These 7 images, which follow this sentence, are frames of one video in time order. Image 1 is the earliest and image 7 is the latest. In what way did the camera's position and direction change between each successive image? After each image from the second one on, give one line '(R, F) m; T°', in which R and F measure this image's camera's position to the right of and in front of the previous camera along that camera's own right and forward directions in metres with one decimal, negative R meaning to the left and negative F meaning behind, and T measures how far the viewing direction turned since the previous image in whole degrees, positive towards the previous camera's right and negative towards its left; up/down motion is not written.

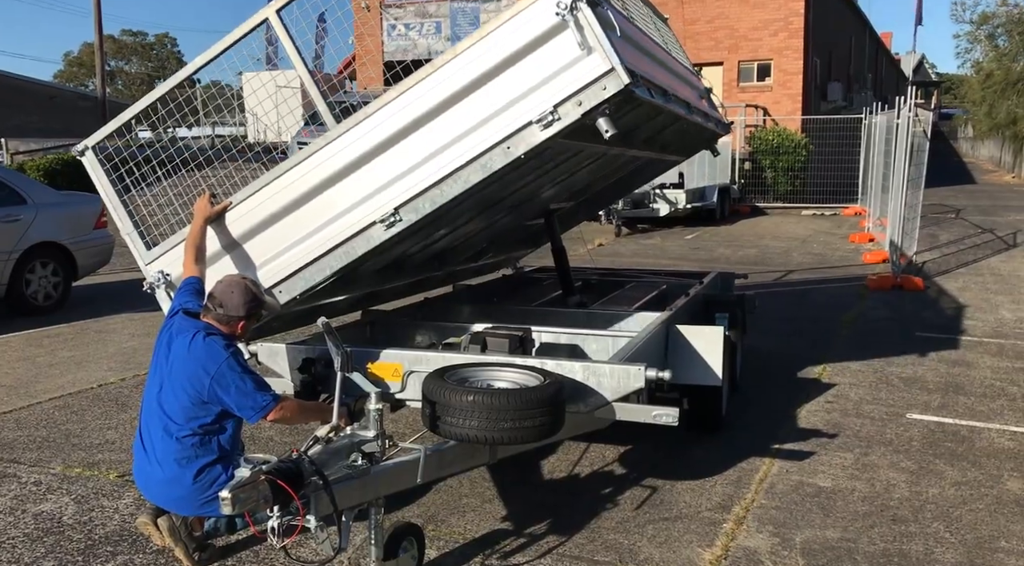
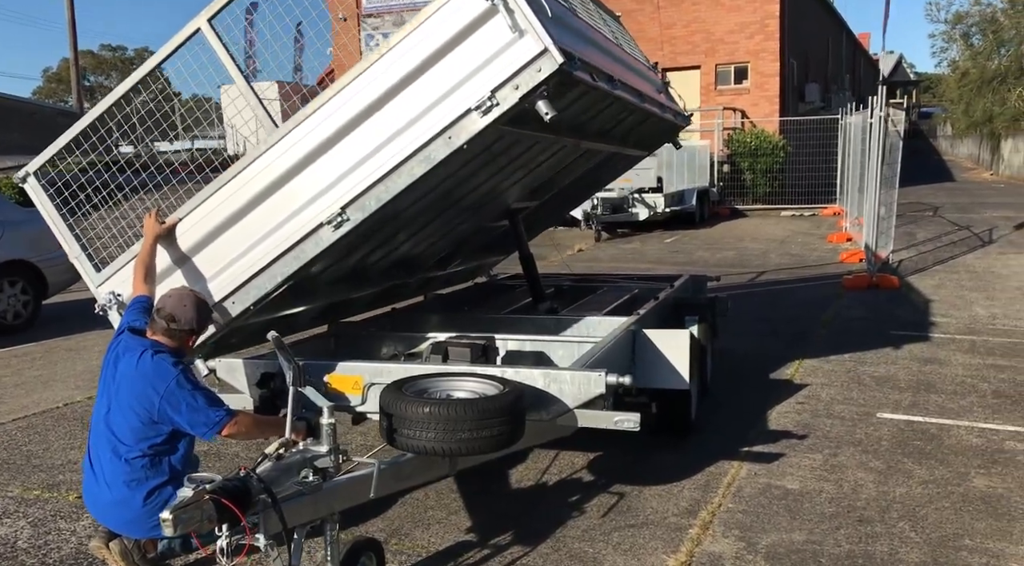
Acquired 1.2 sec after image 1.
(+0.1, 0.0) m; +1°
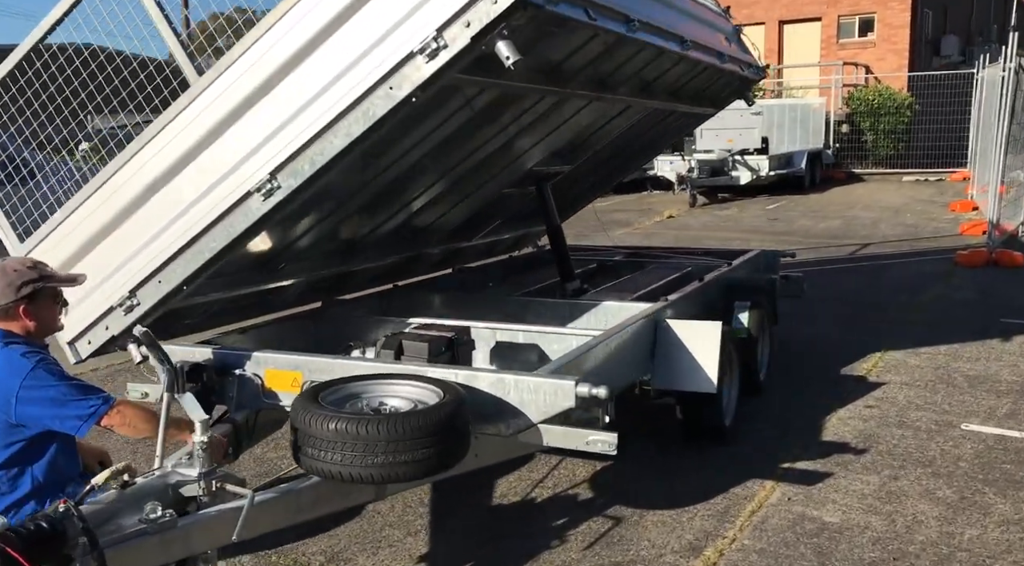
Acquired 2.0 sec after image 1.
(+0.6, +0.9) m; -7°
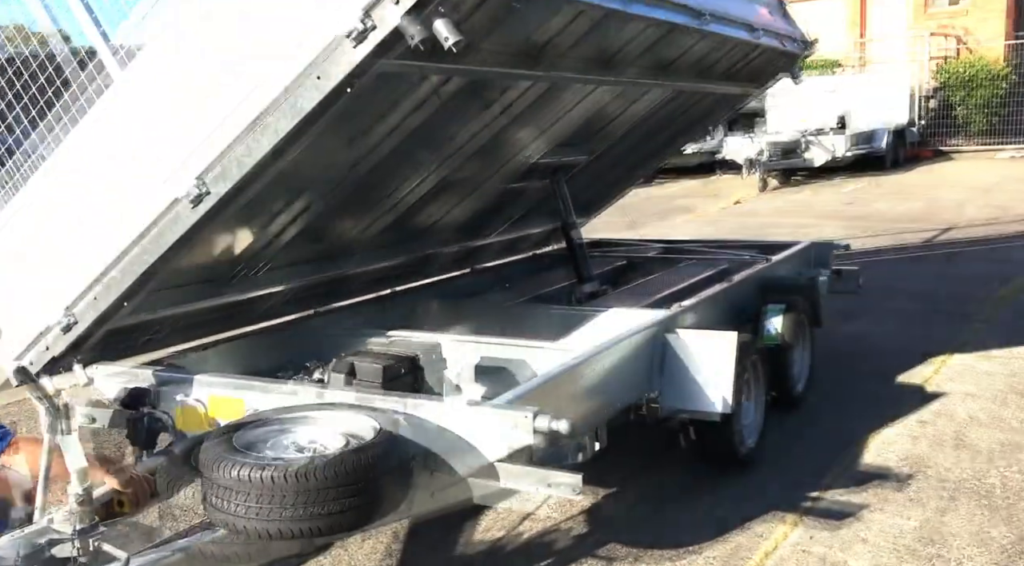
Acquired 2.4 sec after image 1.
(+0.4, +0.5) m; -5°
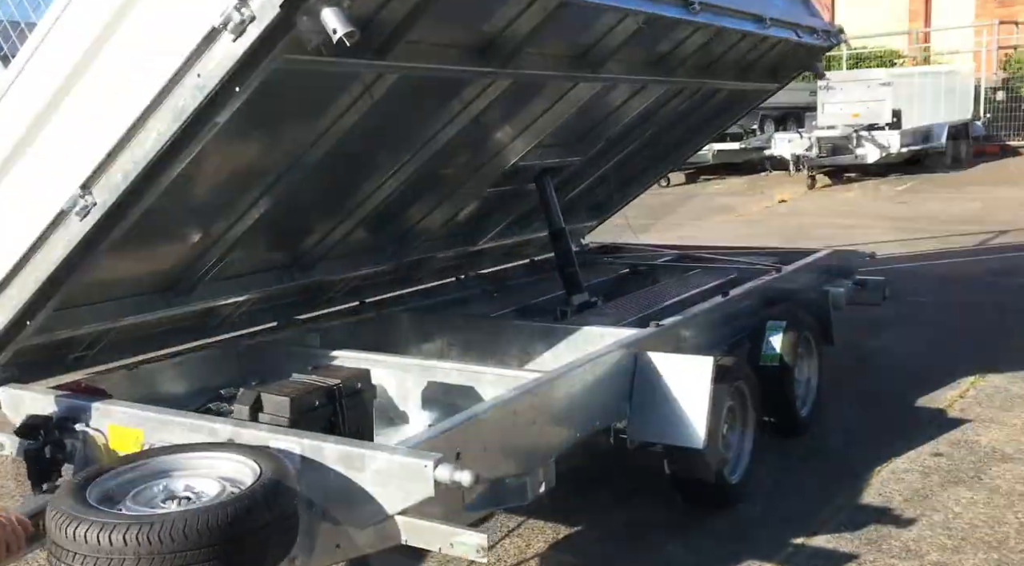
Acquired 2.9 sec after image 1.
(+0.4, +0.4) m; -4°
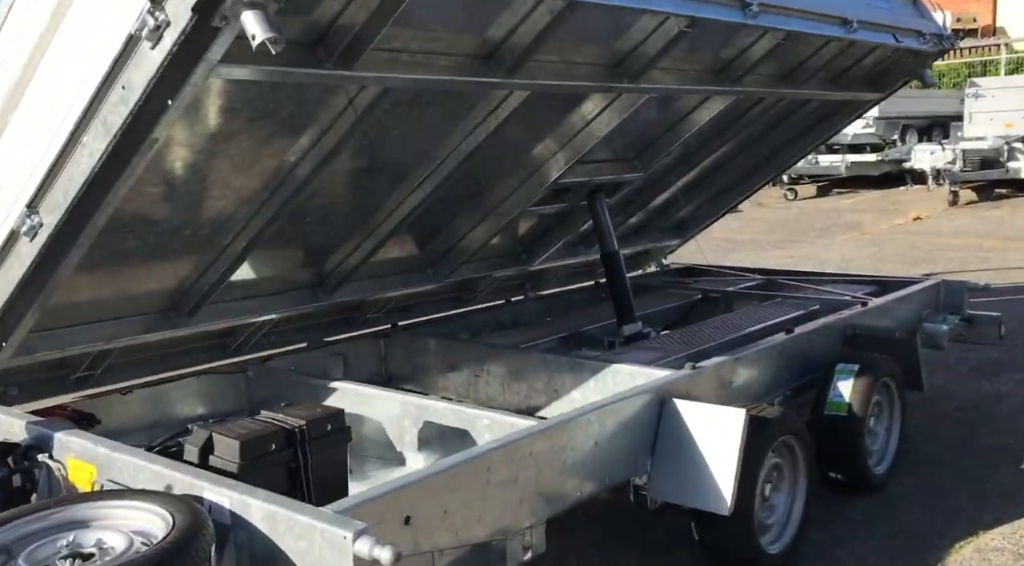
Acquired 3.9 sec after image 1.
(+0.5, +0.4) m; -8°
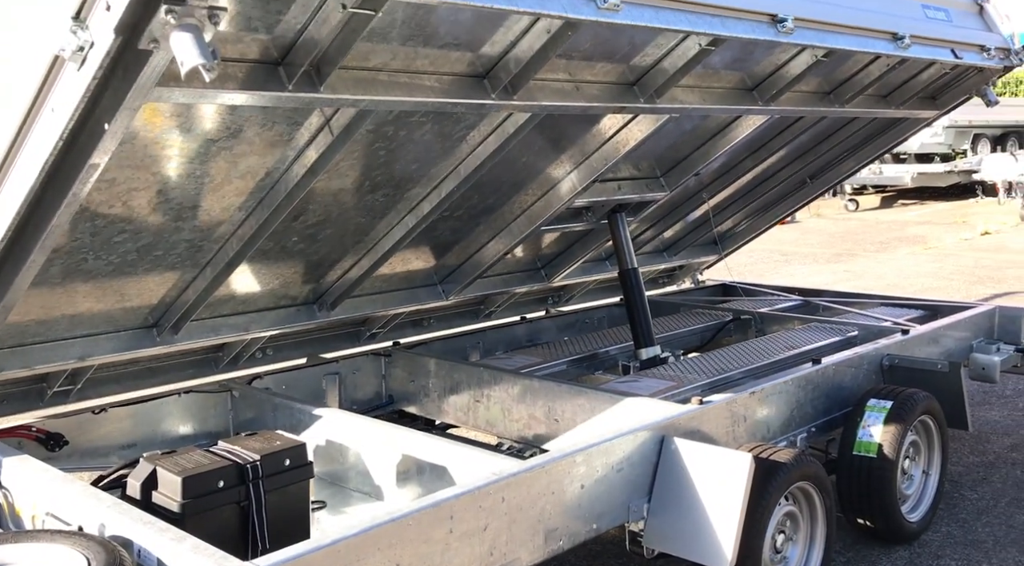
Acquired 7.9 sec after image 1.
(+0.3, +0.3) m; -4°
